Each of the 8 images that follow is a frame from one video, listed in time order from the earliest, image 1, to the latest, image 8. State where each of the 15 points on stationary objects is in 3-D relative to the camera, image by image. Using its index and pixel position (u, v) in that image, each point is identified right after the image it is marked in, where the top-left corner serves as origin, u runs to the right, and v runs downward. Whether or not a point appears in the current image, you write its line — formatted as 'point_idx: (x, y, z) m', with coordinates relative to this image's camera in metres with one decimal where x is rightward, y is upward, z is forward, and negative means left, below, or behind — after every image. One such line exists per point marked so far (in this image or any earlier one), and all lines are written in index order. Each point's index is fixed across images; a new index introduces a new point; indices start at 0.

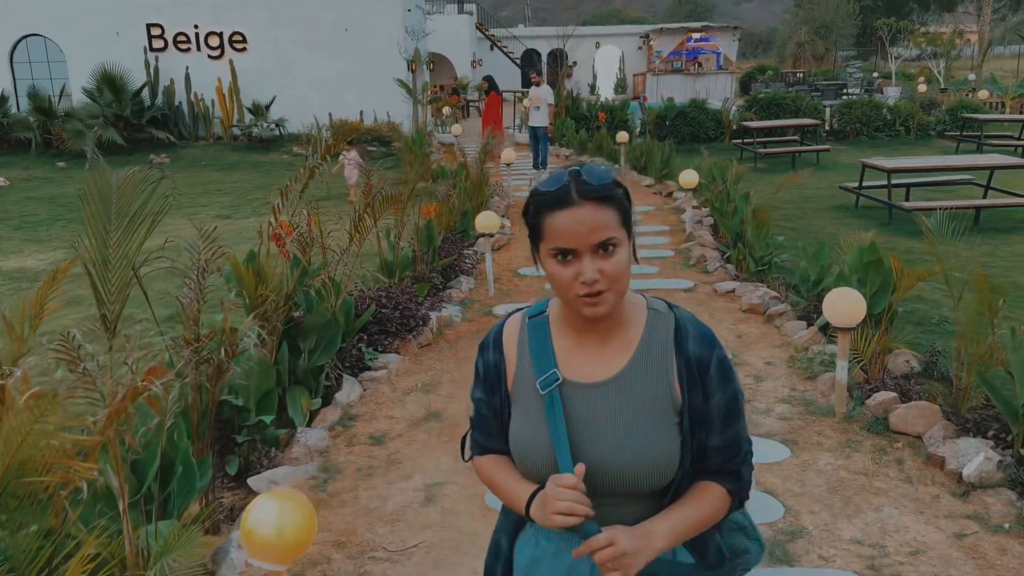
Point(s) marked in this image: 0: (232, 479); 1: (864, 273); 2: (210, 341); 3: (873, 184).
0: (-1.1, -0.8, +3.1) m
1: (+1.9, +0.1, +4.3) m
2: (-1.0, -0.2, +2.6) m
3: (+4.2, +1.2, +9.0) m
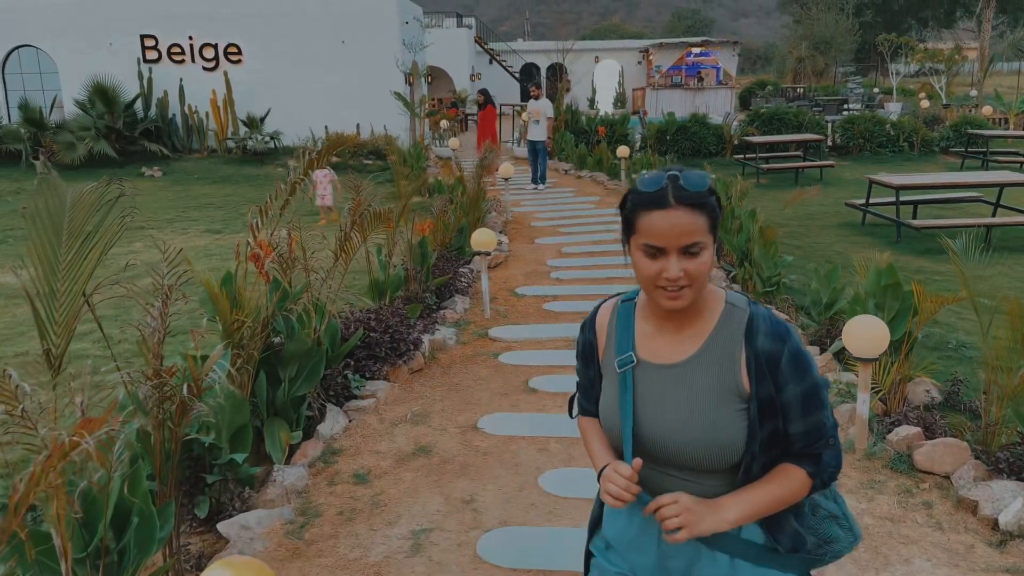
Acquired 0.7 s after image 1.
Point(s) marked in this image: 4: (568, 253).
0: (-1.1, -0.8, +2.8) m
1: (+1.9, 0.0, +4.1) m
2: (-1.0, -0.3, +2.4) m
3: (+4.1, +1.0, +8.8) m
4: (+0.5, +0.3, +7.3) m
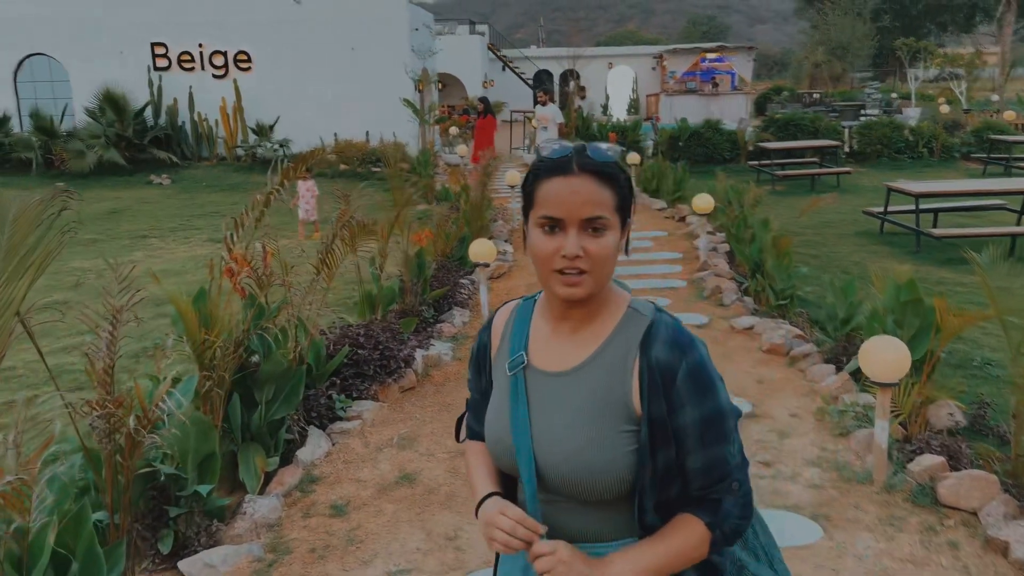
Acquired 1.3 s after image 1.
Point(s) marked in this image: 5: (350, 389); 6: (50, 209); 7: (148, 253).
0: (-1.2, -0.9, +2.6) m
1: (+1.9, -0.1, +3.8) m
2: (-1.1, -0.3, +2.2) m
3: (+4.2, +0.9, +8.5) m
4: (+0.6, +0.2, +7.1) m
5: (-0.8, -0.5, +3.8) m
6: (-1.2, +0.2, +2.1) m
7: (-3.8, +0.4, +8.2) m
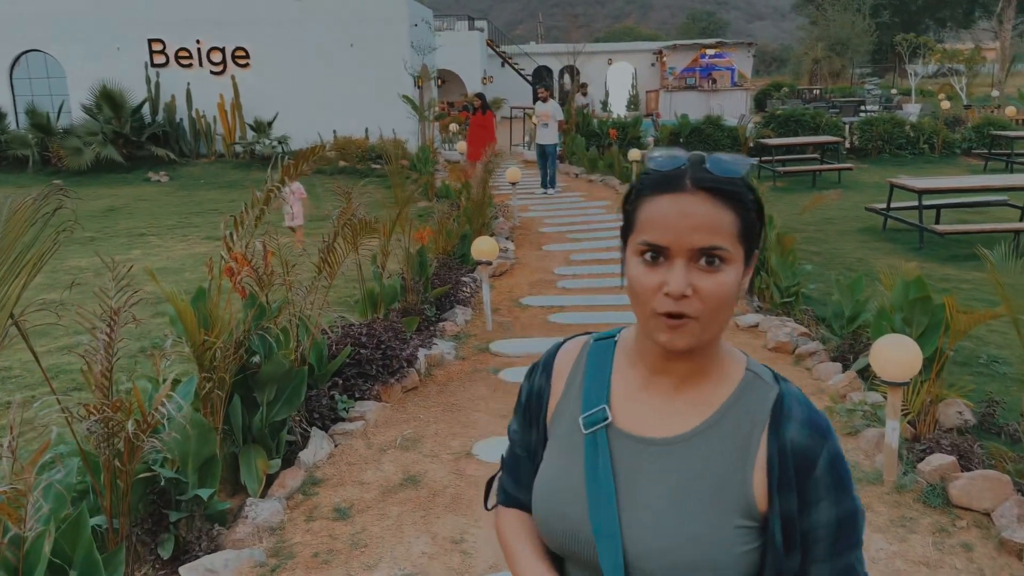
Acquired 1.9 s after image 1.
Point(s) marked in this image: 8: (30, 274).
0: (-1.2, -0.9, +2.6) m
1: (+1.9, -0.1, +3.8) m
2: (-1.1, -0.3, +2.1) m
3: (+4.2, +0.9, +8.5) m
4: (+0.6, +0.2, +7.1) m
5: (-0.8, -0.5, +3.8) m
6: (-1.2, +0.2, +2.1) m
7: (-3.8, +0.4, +8.1) m
8: (-1.2, 0.0, +2.0) m
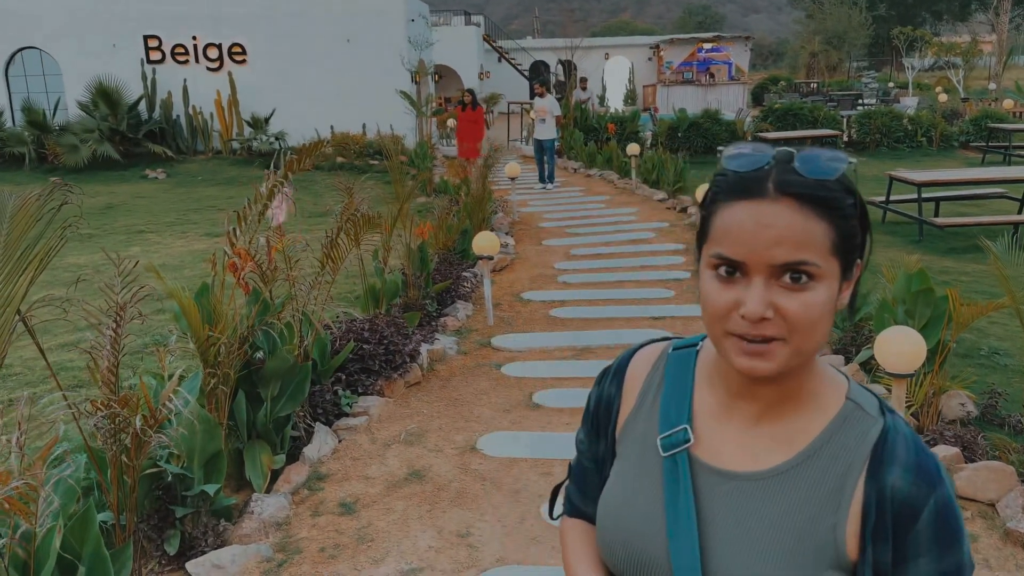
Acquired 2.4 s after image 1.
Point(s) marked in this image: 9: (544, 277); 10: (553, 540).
0: (-1.1, -0.9, +2.6) m
1: (+1.9, -0.1, +3.8) m
2: (-1.1, -0.3, +2.1) m
3: (+4.2, +1.0, +8.5) m
4: (+0.6, +0.3, +7.1) m
5: (-0.7, -0.5, +3.8) m
6: (-1.2, +0.2, +2.0) m
7: (-3.8, +0.4, +8.1) m
8: (-1.2, 0.0, +2.0) m
9: (+0.3, +0.1, +6.4) m
10: (+0.1, -0.9, +2.7) m
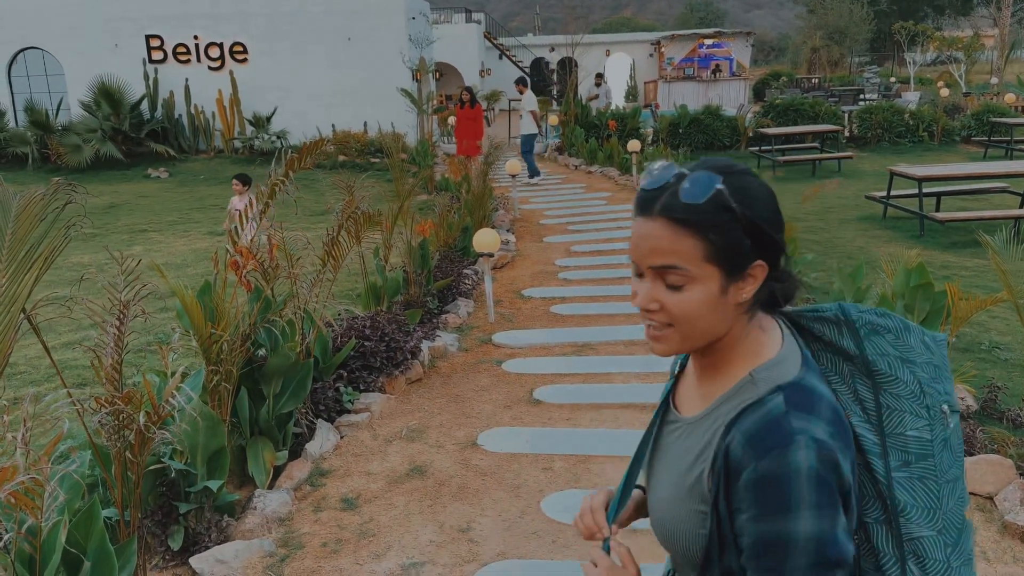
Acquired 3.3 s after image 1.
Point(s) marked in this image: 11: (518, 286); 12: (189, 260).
0: (-1.1, -0.9, +2.6) m
1: (+1.9, 0.0, +3.8) m
2: (-1.1, -0.3, +2.2) m
3: (+4.2, +1.0, +8.5) m
4: (+0.6, +0.3, +7.1) m
5: (-0.7, -0.5, +3.8) m
6: (-1.2, +0.2, +2.1) m
7: (-3.8, +0.4, +8.1) m
8: (-1.2, 0.0, +2.0) m
9: (+0.3, +0.1, +6.4) m
10: (+0.1, -0.8, +2.7) m
11: (0.0, 0.0, +6.1) m
12: (-3.0, +0.3, +7.3) m
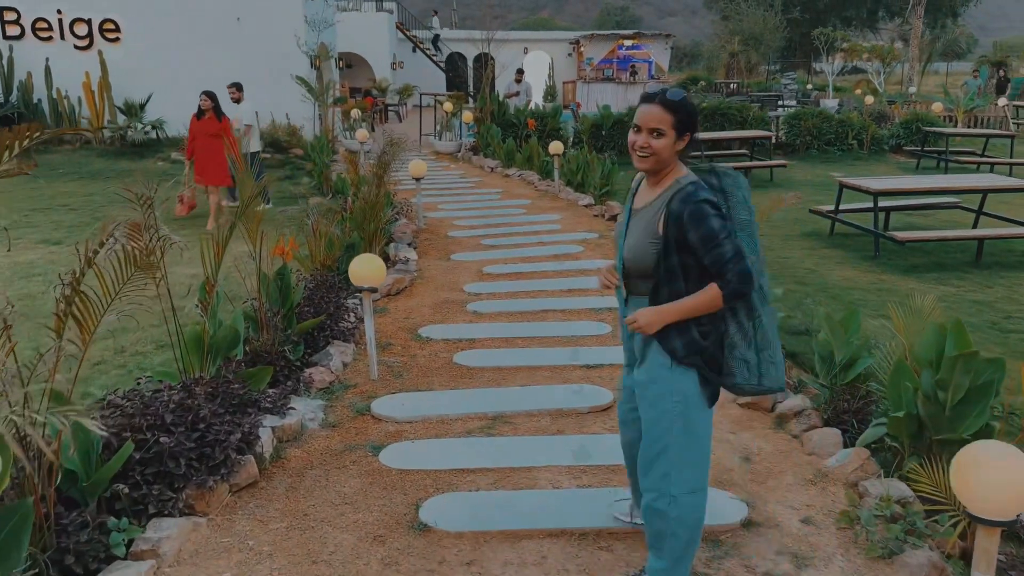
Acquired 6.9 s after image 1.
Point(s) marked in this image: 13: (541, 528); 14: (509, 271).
0: (-1.4, -1.1, +1.2) m
1: (+1.5, -0.3, +2.8) m
2: (-1.3, -0.5, +0.8) m
3: (+3.3, +0.8, +7.7) m
4: (-0.2, +0.1, +5.9) m
5: (-1.1, -0.7, +2.5) m
6: (-1.4, 0.0, +0.7) m
7: (-4.6, +0.2, +6.4) m
8: (-1.4, -0.2, +0.6) m
9: (-0.4, -0.1, +5.2) m
10: (-0.2, -1.1, +1.4) m
11: (-0.6, -0.2, +4.8) m
12: (-3.8, +0.1, +5.7) m
13: (+0.1, -0.8, +2.6) m
14: (0.0, +0.1, +5.9) m
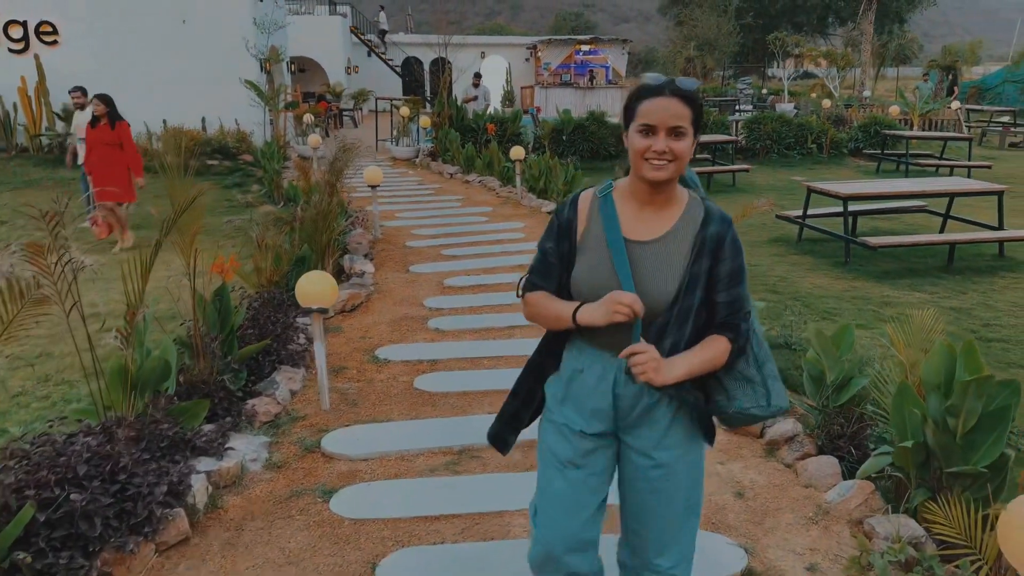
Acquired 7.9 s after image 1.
0: (-1.4, -1.2, +0.8) m
1: (+1.4, -0.3, +2.5) m
2: (-1.3, -0.6, +0.4) m
3: (+2.9, +0.7, +7.5) m
4: (-0.4, 0.0, +5.5) m
5: (-1.2, -0.8, +2.1) m
6: (-1.4, -0.1, +0.3) m
7: (-4.9, +0.1, +5.9) m
8: (-1.4, -0.3, +0.3) m
9: (-0.6, -0.2, +4.8) m
10: (-0.2, -1.1, +1.1) m
11: (-0.8, -0.3, +4.4) m
12: (-4.0, -0.1, +5.2) m
13: (0.0, -0.8, +2.2) m
14: (-0.3, 0.0, +5.6) m
